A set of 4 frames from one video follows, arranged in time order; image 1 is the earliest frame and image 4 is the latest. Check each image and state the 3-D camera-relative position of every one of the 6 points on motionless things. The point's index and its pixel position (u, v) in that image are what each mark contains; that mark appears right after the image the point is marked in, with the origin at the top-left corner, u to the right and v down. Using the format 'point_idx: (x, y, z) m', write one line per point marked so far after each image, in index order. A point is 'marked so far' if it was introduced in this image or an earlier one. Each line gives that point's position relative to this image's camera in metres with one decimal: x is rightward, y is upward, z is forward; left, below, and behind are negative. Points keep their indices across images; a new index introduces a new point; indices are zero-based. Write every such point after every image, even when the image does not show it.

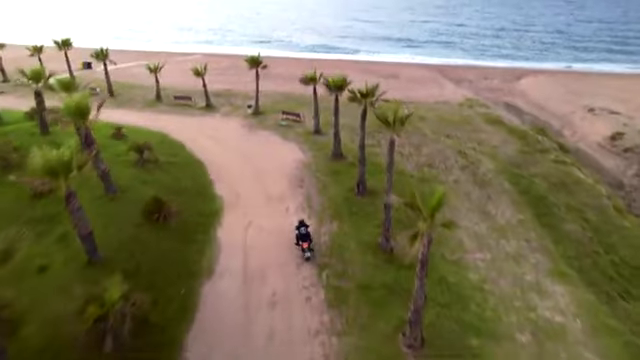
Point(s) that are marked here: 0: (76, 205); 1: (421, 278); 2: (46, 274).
0: (-10.3, -1.0, +16.7) m
1: (+3.7, -3.6, +14.5) m
2: (-12.4, -4.3, +17.9) m
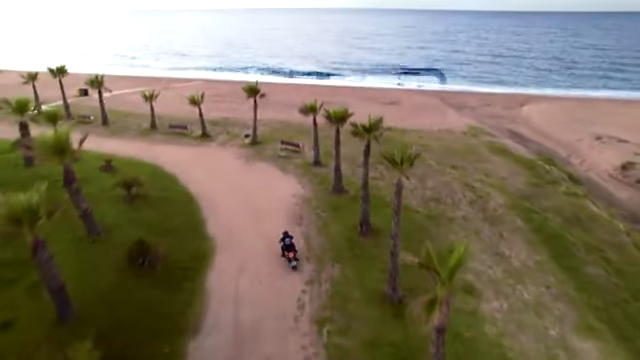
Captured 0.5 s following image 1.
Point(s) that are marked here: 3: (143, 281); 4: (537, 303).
0: (-10.3, -2.8, +14.9) m
1: (+3.7, -5.2, +12.5) m
2: (-12.3, -6.1, +15.8) m
3: (-8.5, -4.8, +19.0) m
4: (+10.9, -6.1, +19.8) m
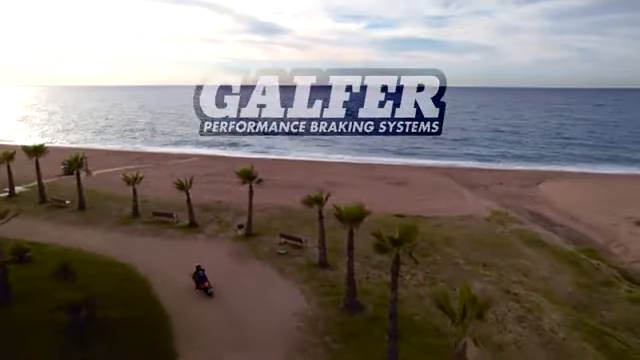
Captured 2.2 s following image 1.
0: (-9.8, -6.8, +8.6) m
1: (+4.2, -8.7, +5.8) m
2: (-11.8, -10.2, +8.9) m
3: (-8.0, -9.4, +12.2) m
4: (+11.4, -10.9, +12.9) m
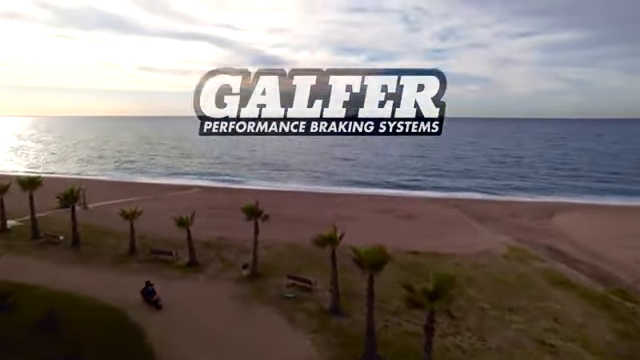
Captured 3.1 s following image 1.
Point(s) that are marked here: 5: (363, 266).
0: (-9.1, -7.7, +6.1) m
1: (+5.0, -9.5, +3.2) m
2: (-11.1, -11.2, +6.2) m
3: (-7.2, -10.7, +9.5) m
4: (+12.2, -12.1, +10.1) m
5: (+2.1, -4.0, +18.8) m
